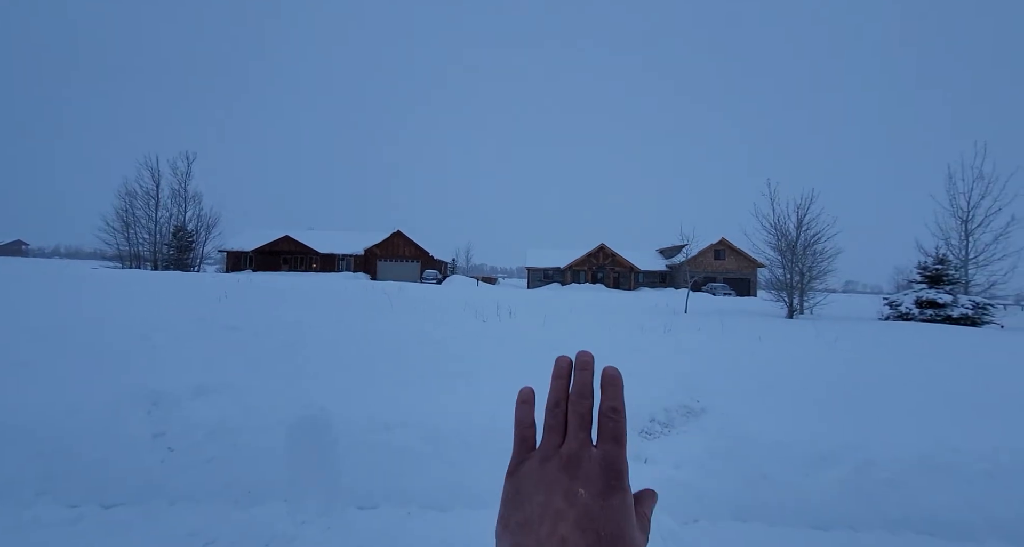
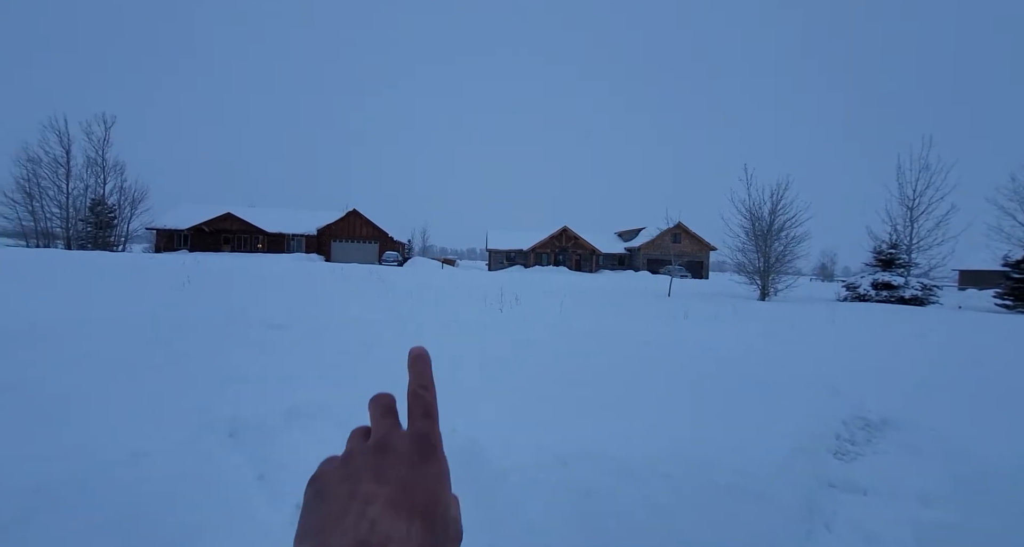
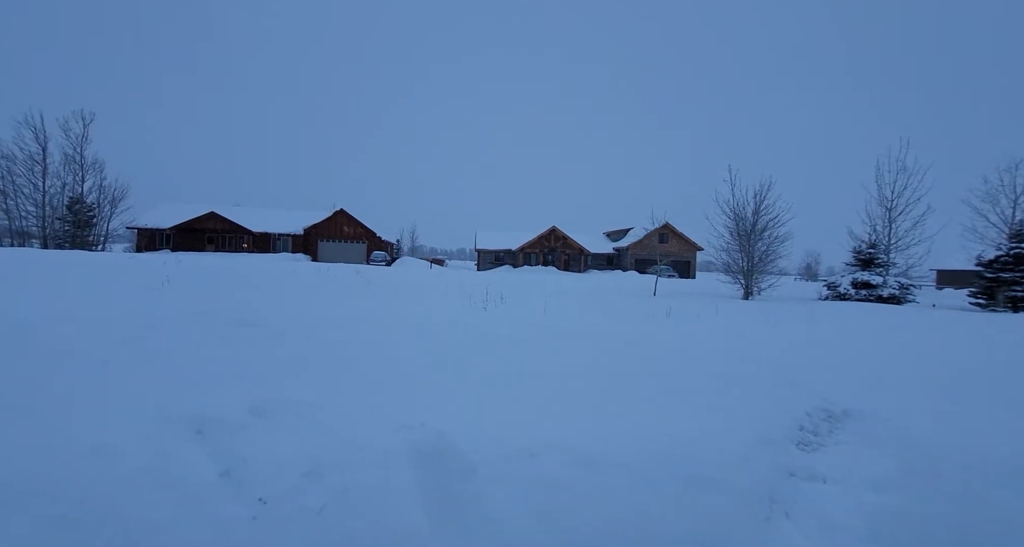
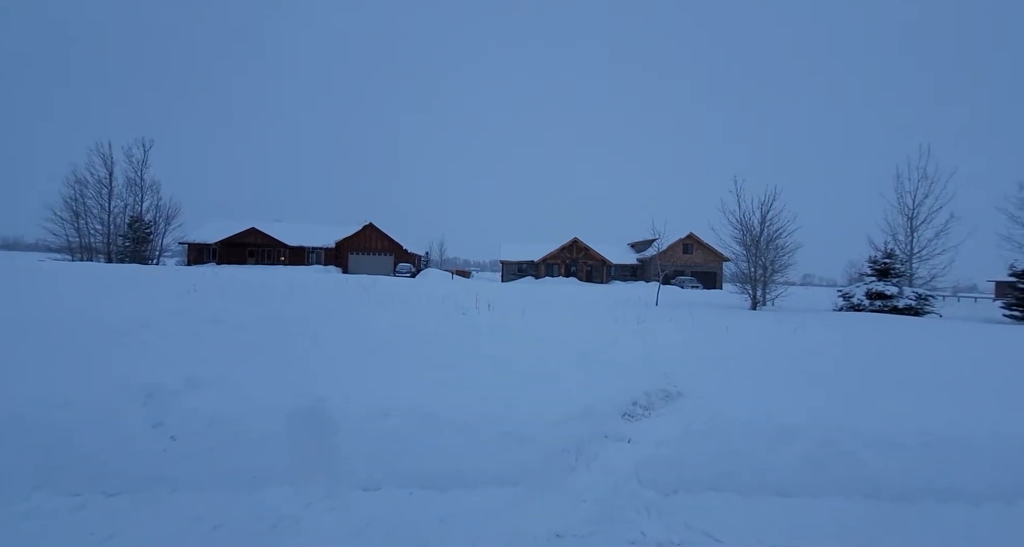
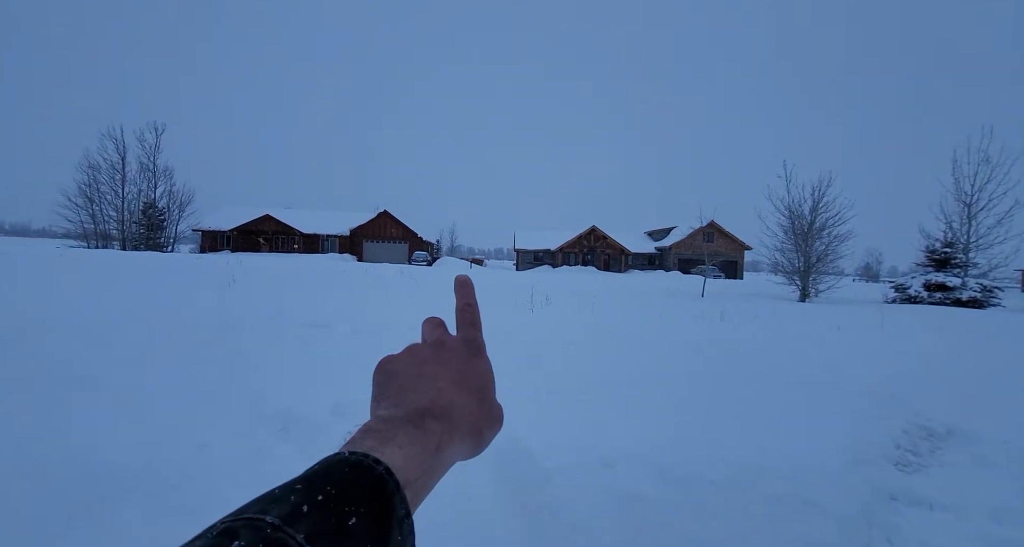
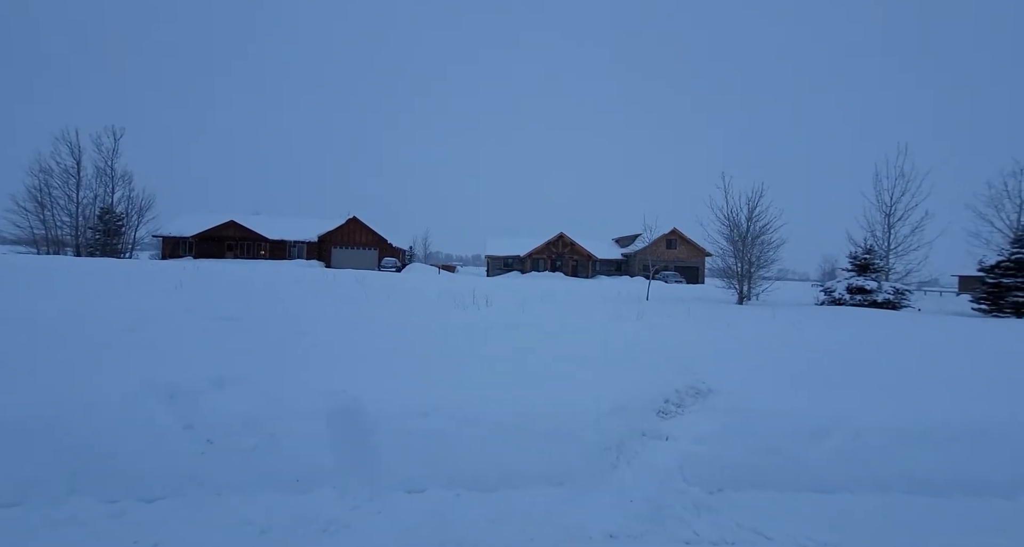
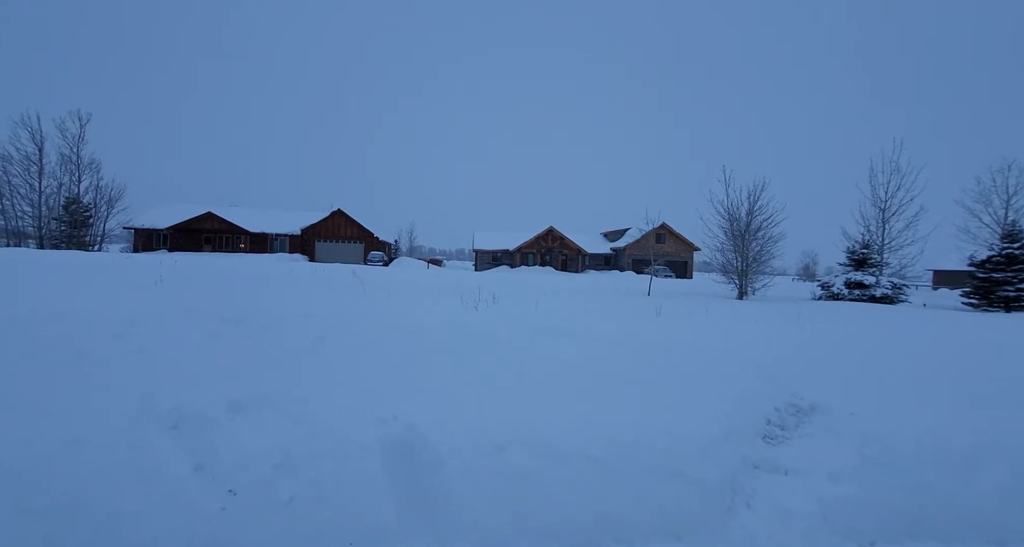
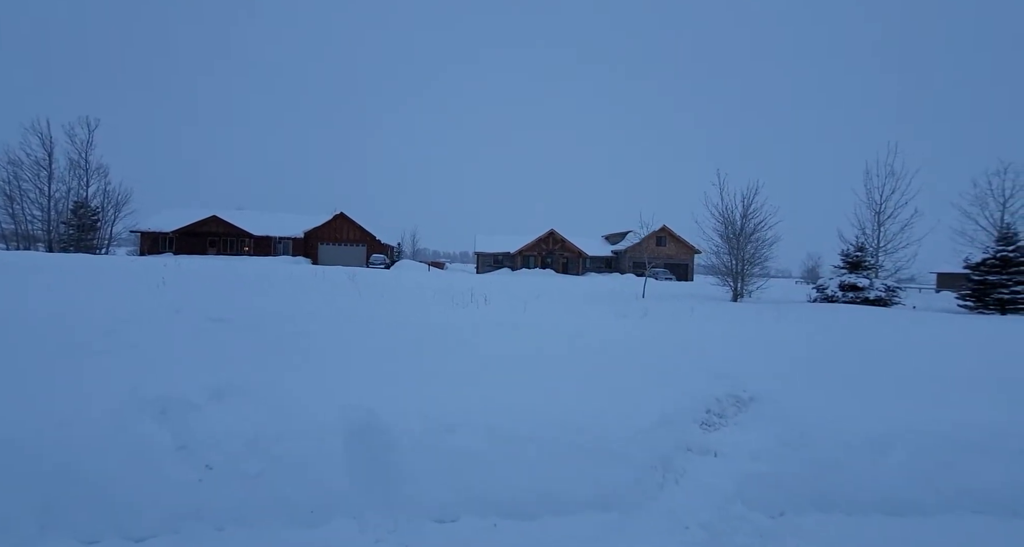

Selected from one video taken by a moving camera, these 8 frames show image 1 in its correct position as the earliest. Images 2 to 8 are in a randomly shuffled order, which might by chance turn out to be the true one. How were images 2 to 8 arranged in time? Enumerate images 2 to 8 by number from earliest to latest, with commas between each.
4, 6, 8, 7, 3, 2, 5
